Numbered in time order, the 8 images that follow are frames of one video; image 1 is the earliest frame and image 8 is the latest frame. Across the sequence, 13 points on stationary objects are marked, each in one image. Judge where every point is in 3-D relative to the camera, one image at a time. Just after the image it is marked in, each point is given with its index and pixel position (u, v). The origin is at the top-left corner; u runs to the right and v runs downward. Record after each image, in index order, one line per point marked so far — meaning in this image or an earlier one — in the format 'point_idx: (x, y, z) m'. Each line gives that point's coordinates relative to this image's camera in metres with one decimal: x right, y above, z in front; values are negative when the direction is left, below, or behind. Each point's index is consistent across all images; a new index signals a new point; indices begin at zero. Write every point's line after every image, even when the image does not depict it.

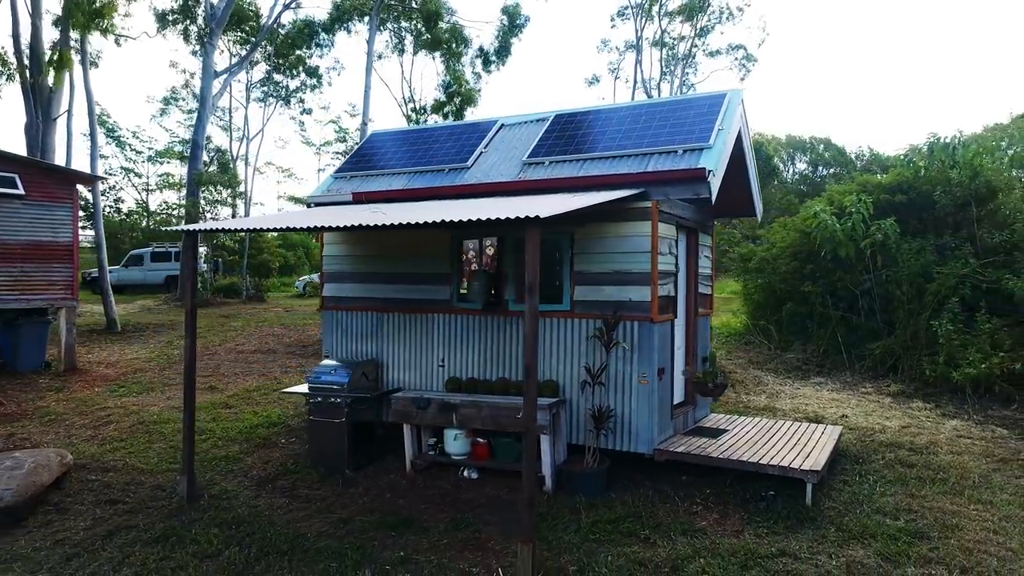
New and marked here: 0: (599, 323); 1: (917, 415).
0: (+0.8, -0.3, +5.5) m
1: (+4.9, -1.5, +8.0) m
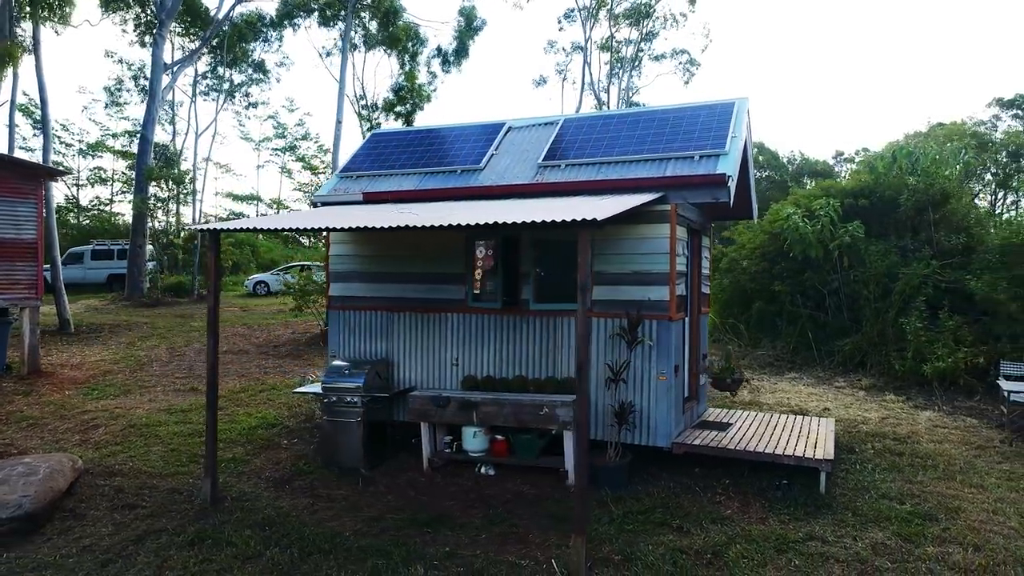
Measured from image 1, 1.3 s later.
0: (+1.0, -0.3, +5.7) m
1: (+4.9, -1.5, +8.5) m
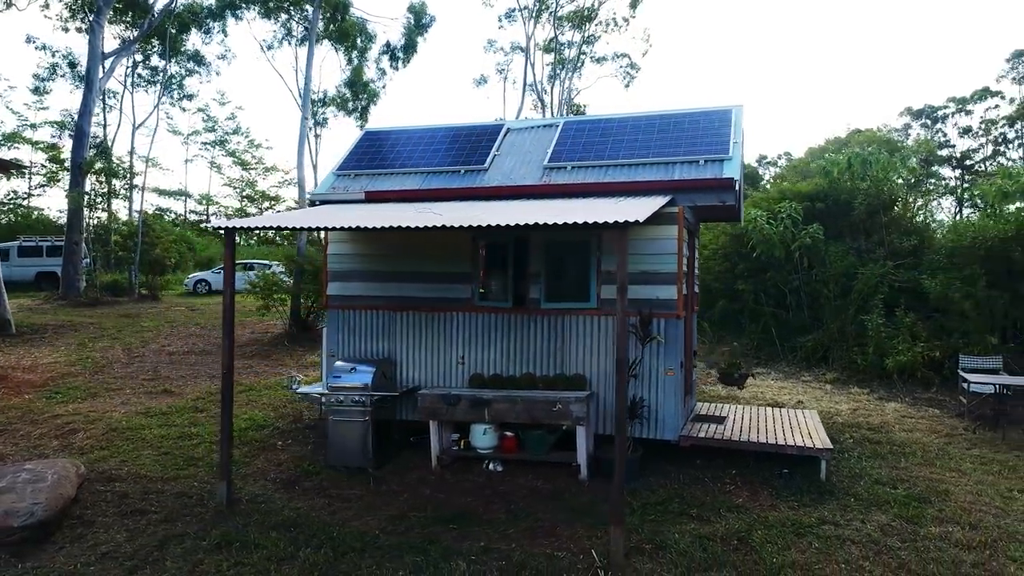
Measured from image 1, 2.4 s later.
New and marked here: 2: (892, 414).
0: (+1.1, -0.3, +5.9) m
1: (+4.7, -1.5, +9.1) m
2: (+4.7, -1.5, +8.3) m
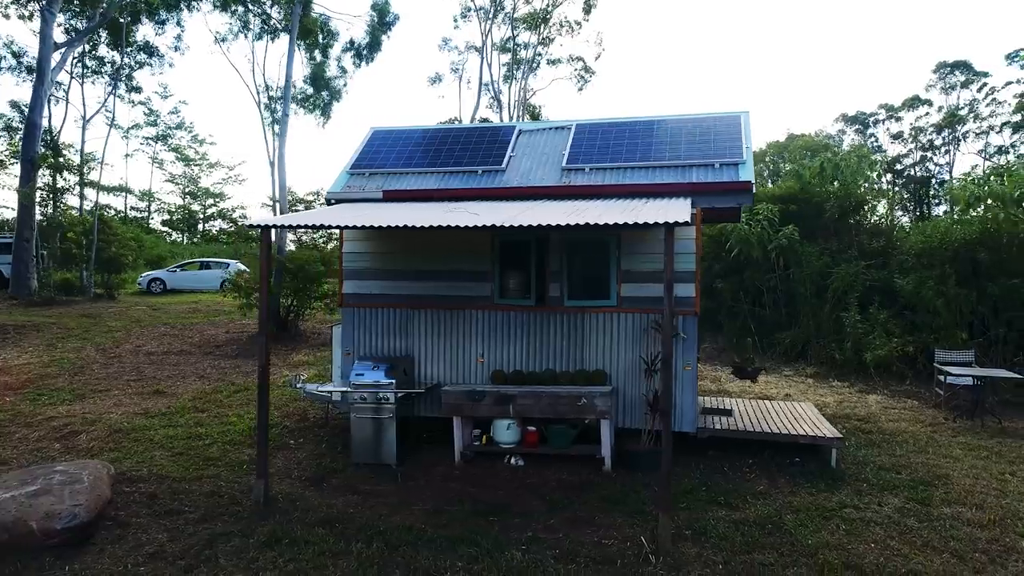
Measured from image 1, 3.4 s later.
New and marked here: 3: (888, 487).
0: (+1.3, -0.3, +6.1) m
1: (+4.7, -1.5, +9.5) m
2: (+4.8, -1.5, +8.8) m
3: (+3.1, -1.6, +5.5) m
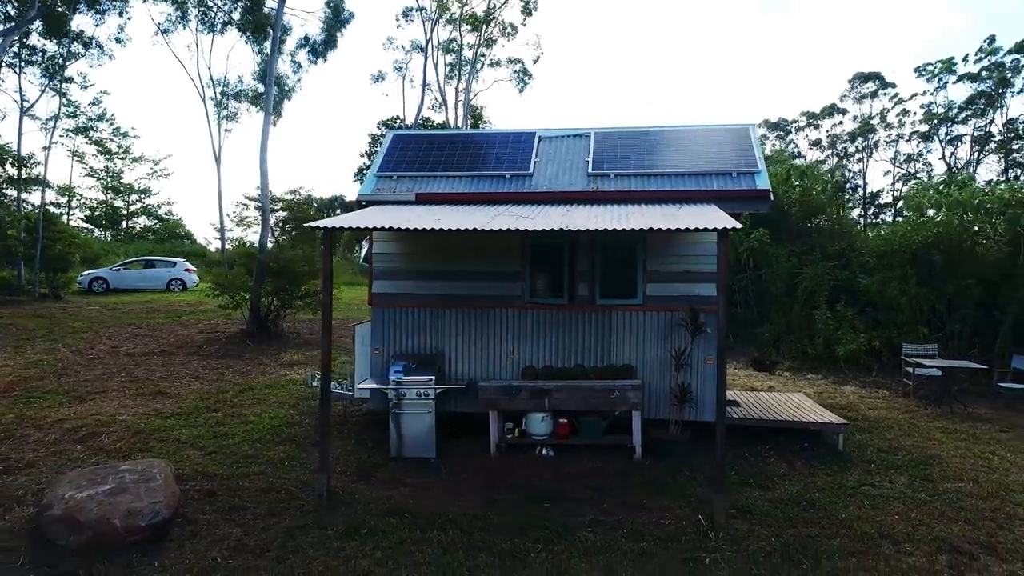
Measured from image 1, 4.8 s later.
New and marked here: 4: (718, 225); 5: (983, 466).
0: (+1.6, -0.3, +6.6) m
1: (+4.7, -1.5, +10.3) m
2: (+4.8, -1.5, +9.5) m
3: (+3.5, -1.6, +6.1) m
4: (+1.6, +0.5, +5.3) m
5: (+4.3, -1.6, +6.1) m
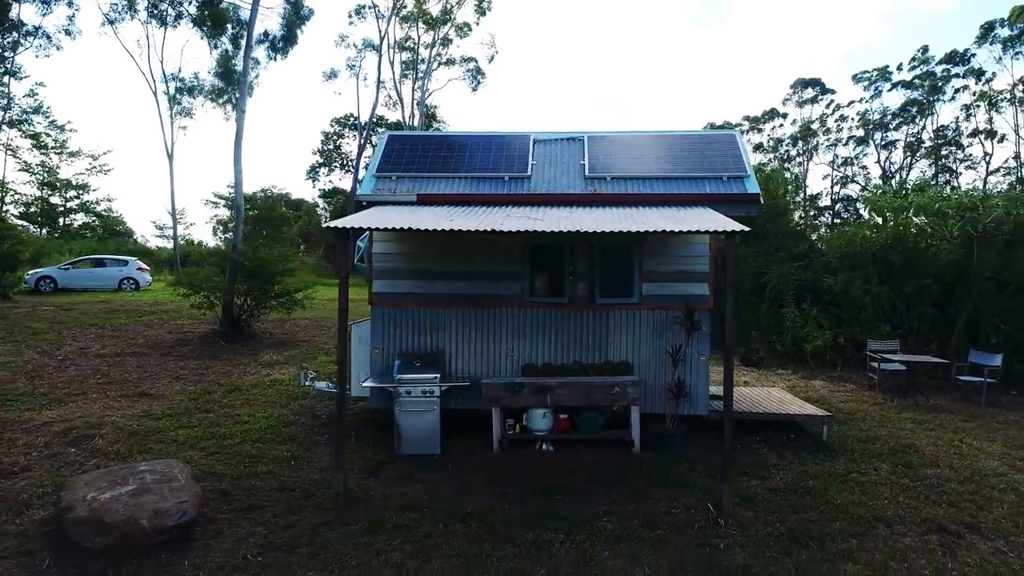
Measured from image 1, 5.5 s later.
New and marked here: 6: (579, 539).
0: (+1.6, -0.3, +6.8) m
1: (+4.5, -1.5, +10.7) m
2: (+4.6, -1.5, +10.0) m
3: (+3.5, -1.6, +6.5) m
4: (+1.7, +0.5, +5.6) m
5: (+4.4, -1.6, +6.6) m
6: (+0.5, -1.7, +4.6) m
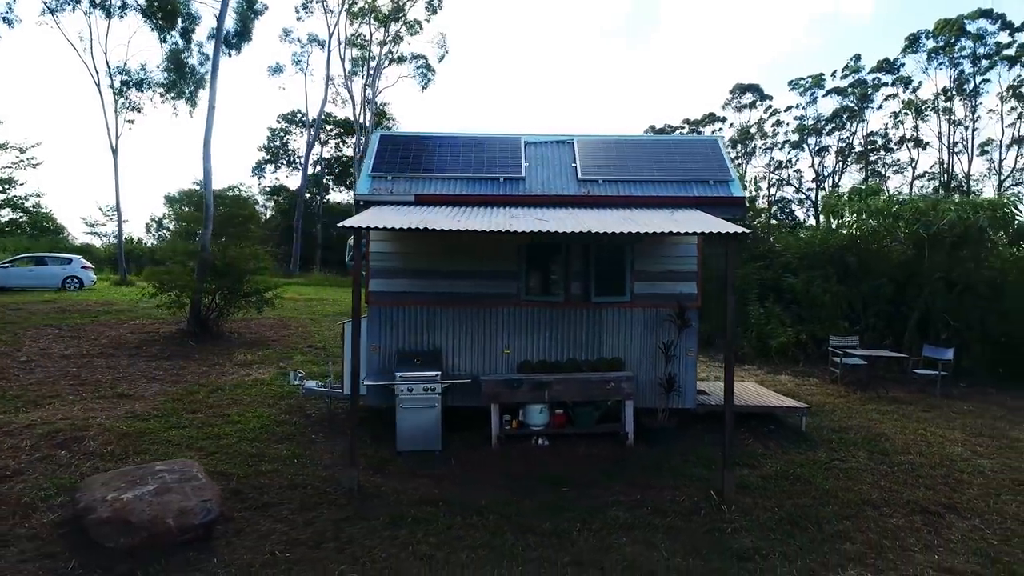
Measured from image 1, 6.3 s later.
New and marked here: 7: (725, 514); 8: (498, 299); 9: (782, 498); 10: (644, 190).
0: (+1.6, -0.2, +7.1) m
1: (+4.1, -1.4, +11.2) m
2: (+4.4, -1.5, +10.5) m
3: (+3.5, -1.6, +6.9) m
4: (+1.8, +0.5, +5.9) m
5: (+4.3, -1.6, +7.1) m
6: (+0.6, -1.7, +4.9) m
7: (+1.6, -1.7, +5.1) m
8: (-0.2, -0.1, +7.2) m
9: (+2.2, -1.7, +5.4) m
10: (+1.4, +1.1, +7.2) m
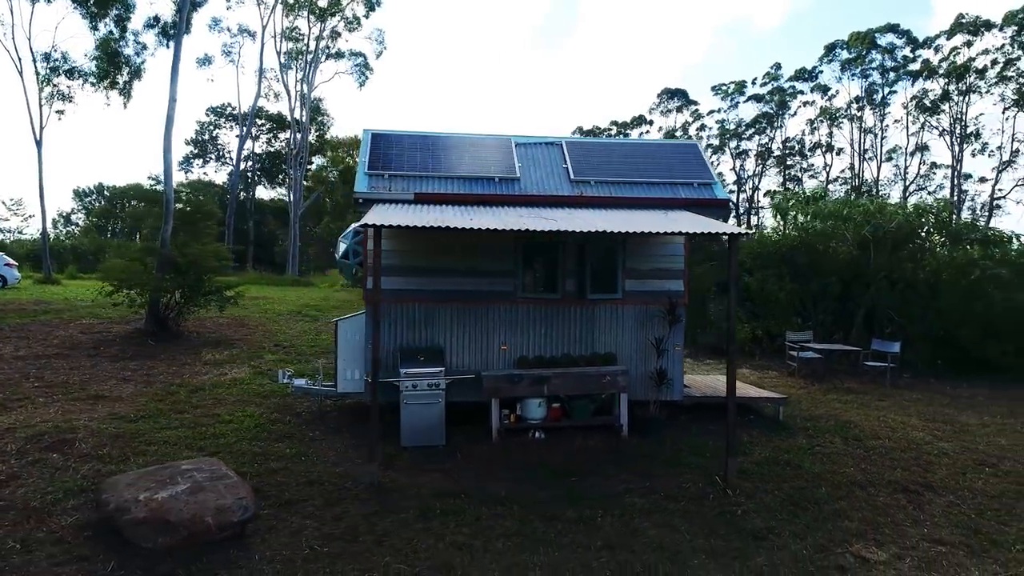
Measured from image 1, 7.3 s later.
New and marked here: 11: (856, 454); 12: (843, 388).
0: (+1.6, -0.2, +7.5) m
1: (+3.7, -1.4, +11.8) m
2: (+4.0, -1.5, +11.1) m
3: (+3.5, -1.6, +7.5) m
4: (+1.9, +0.5, +6.3) m
5: (+4.3, -1.6, +7.7) m
6: (+0.8, -1.7, +5.1) m
7: (+1.8, -1.7, +5.4) m
8: (-0.2, -0.1, +7.4) m
9: (+2.3, -1.7, +5.8) m
10: (+1.4, +1.1, +7.6) m
11: (+3.4, -1.6, +6.6) m
12: (+5.1, -1.5, +10.2) m
